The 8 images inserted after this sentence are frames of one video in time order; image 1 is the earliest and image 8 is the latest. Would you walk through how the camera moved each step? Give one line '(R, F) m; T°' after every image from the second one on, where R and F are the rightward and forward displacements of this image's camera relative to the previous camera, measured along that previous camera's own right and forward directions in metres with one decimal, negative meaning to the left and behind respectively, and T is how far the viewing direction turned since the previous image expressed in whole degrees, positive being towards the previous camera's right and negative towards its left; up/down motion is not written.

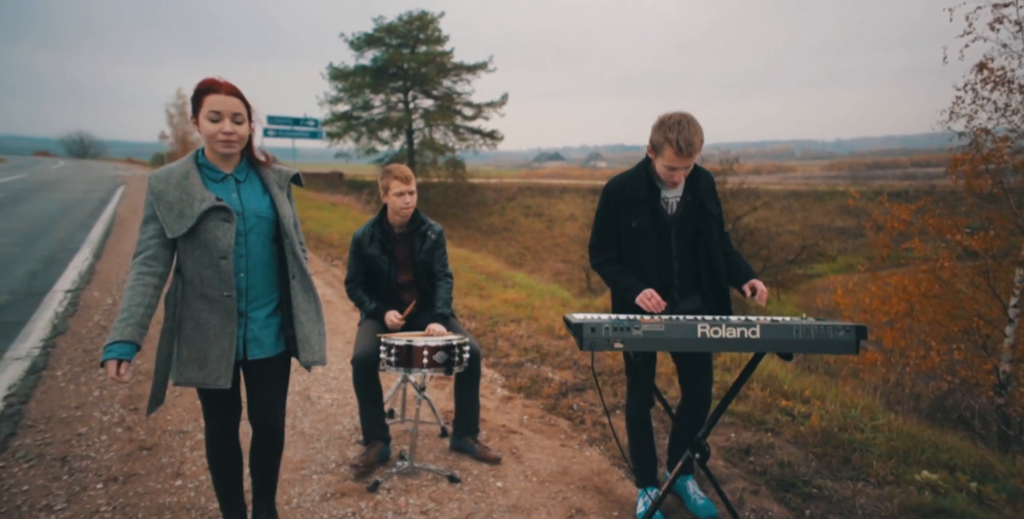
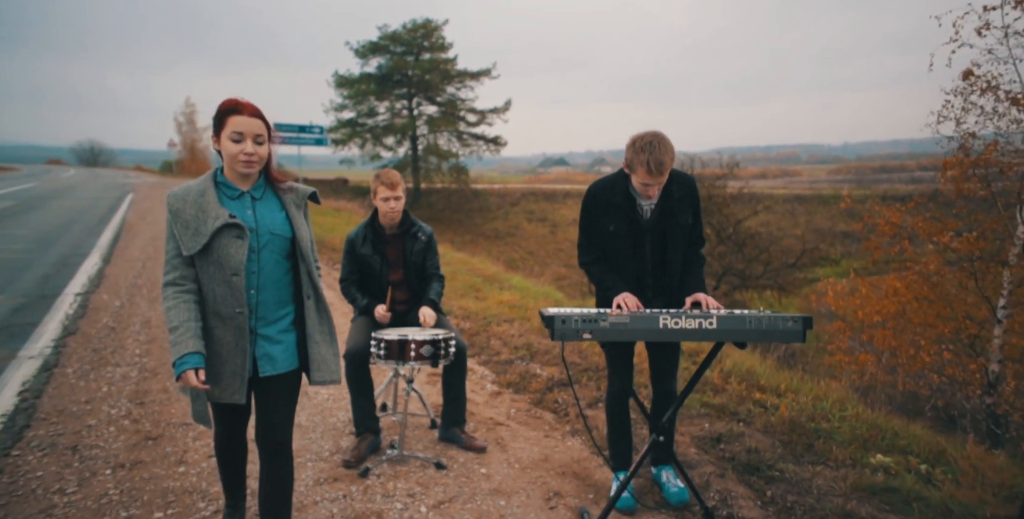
(+0.2, -0.2) m; -1°
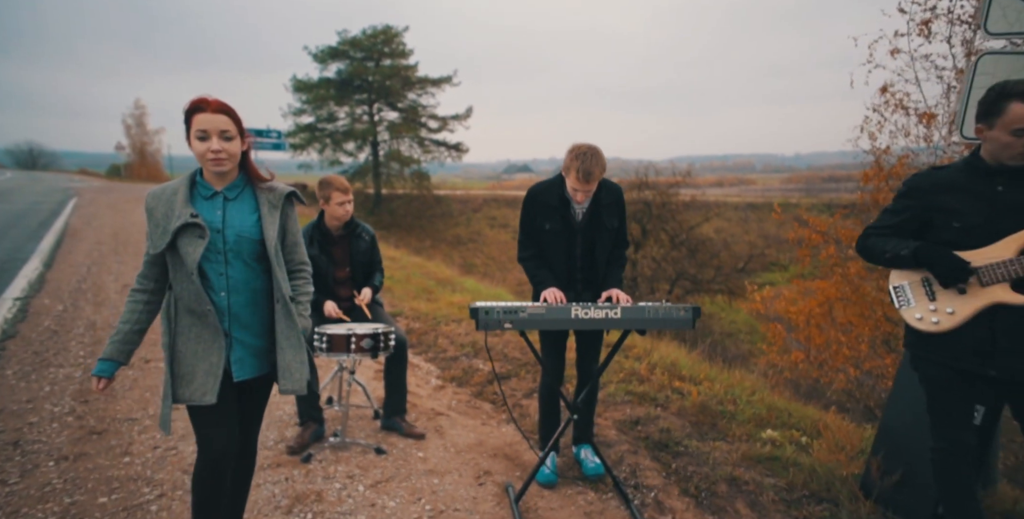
(+0.2, -0.4) m; +3°
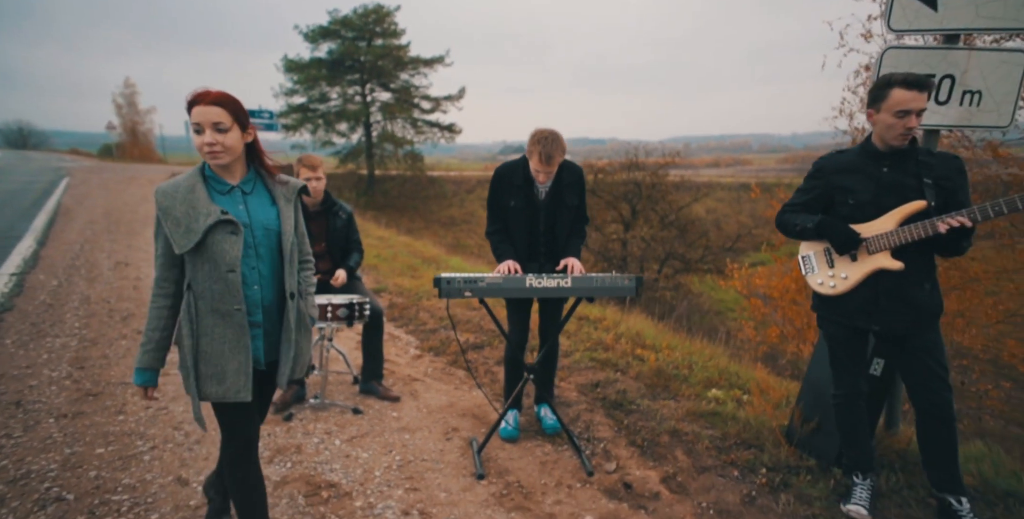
(+0.2, -0.3) m; 0°
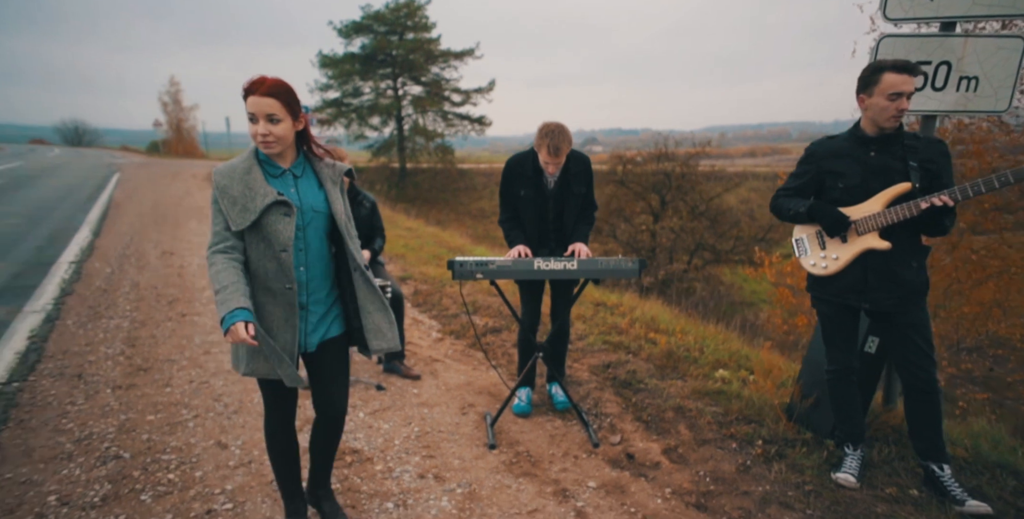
(+0.1, -0.2) m; -3°
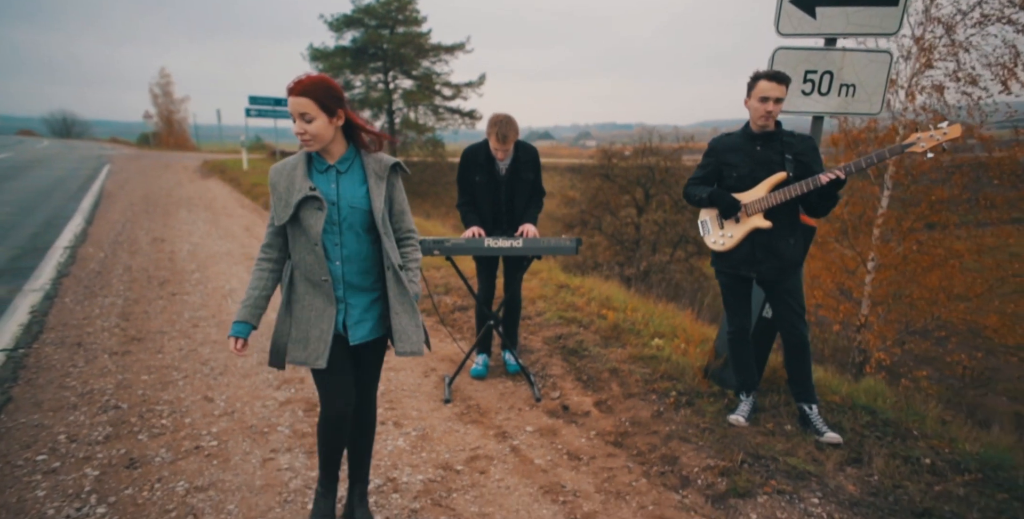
(+0.3, -0.6) m; +1°
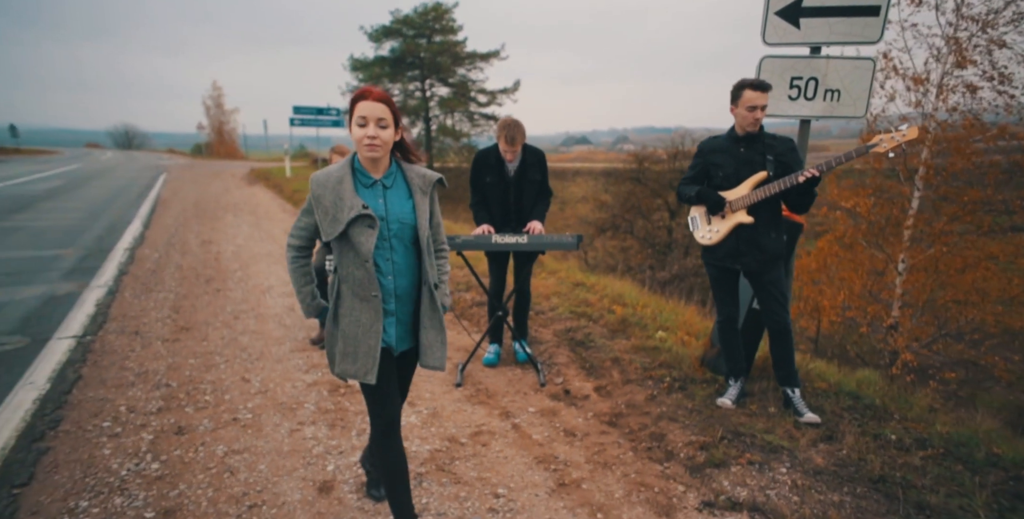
(+0.2, -0.3) m; -3°
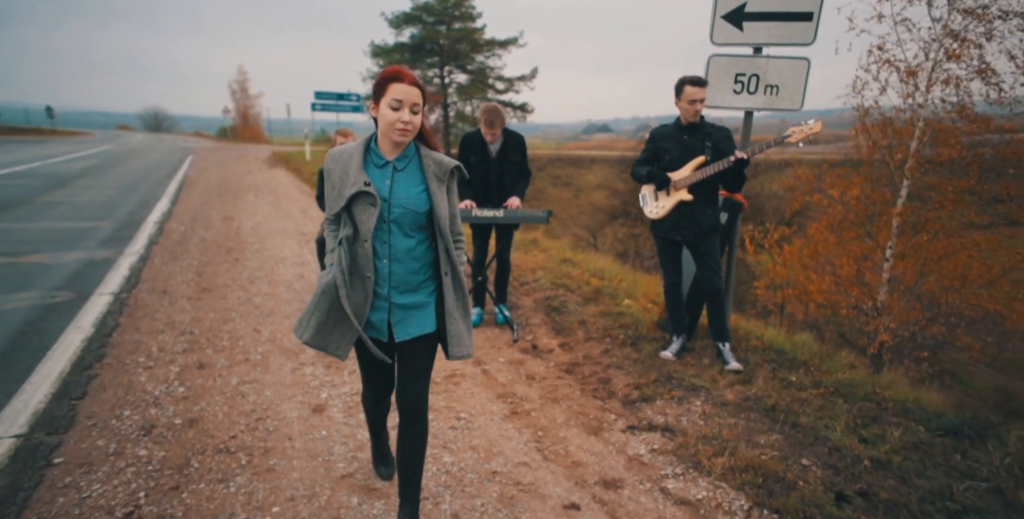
(+0.4, -0.6) m; -2°
